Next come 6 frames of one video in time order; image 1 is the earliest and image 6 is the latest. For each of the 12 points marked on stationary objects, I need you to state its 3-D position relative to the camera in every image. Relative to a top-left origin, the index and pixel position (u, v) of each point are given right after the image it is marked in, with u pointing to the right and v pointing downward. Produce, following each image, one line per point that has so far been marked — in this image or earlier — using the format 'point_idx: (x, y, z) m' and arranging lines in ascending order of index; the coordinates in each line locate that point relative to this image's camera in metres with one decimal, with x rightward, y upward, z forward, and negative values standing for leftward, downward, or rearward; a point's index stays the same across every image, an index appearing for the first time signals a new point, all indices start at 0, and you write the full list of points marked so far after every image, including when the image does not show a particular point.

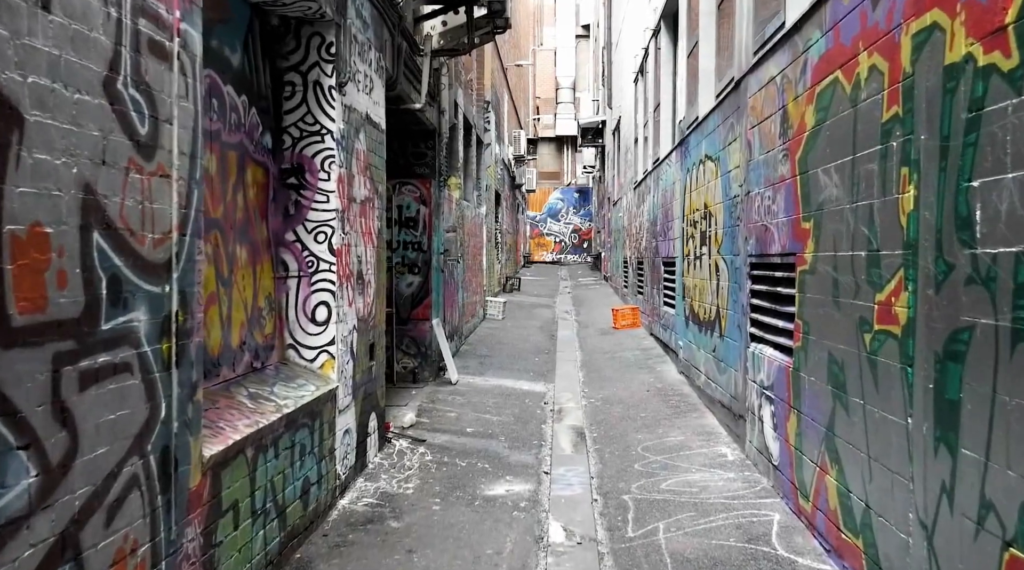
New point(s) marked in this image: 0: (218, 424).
0: (-1.3, -0.6, +4.0) m
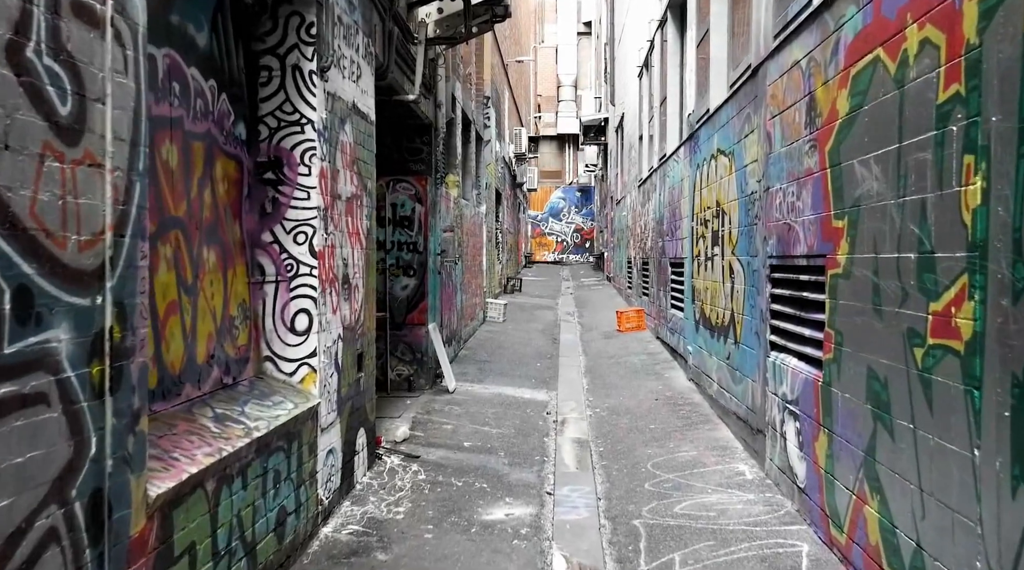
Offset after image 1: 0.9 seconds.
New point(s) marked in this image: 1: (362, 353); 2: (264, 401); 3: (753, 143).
0: (-1.3, -0.7, +3.5) m
1: (-1.1, -0.5, +6.3) m
2: (-1.3, -0.6, +4.7) m
3: (+1.9, +1.1, +6.8) m
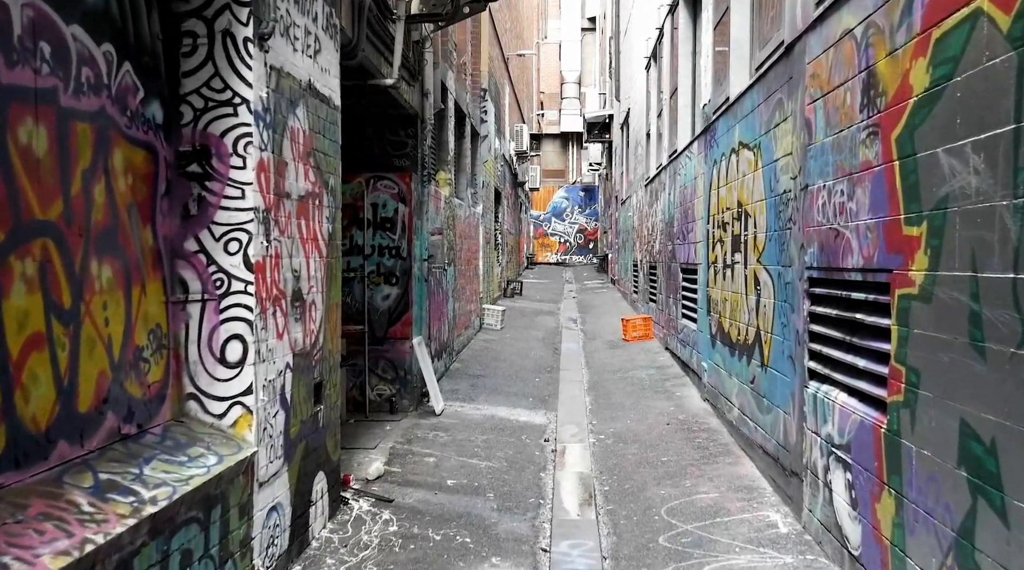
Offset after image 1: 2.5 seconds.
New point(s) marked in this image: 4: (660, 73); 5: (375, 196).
0: (-1.4, -0.8, +2.5) m
1: (-1.1, -0.6, +5.3) m
2: (-1.4, -0.7, +3.7) m
3: (+1.8, +1.0, +5.8) m
4: (+2.4, +3.4, +14.1) m
5: (-1.3, +0.9, +8.5) m
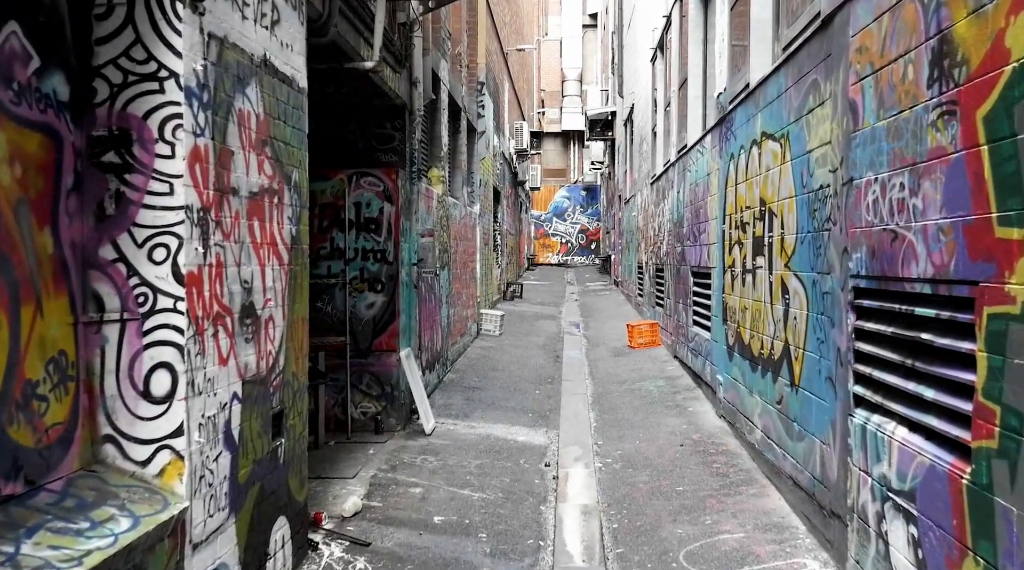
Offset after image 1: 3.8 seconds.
0: (-1.5, -0.8, +1.7) m
1: (-1.2, -0.6, +4.5) m
2: (-1.4, -0.8, +2.9) m
3: (+1.8, +0.9, +5.0) m
4: (+2.4, +3.3, +13.3) m
5: (-1.4, +0.8, +7.7) m
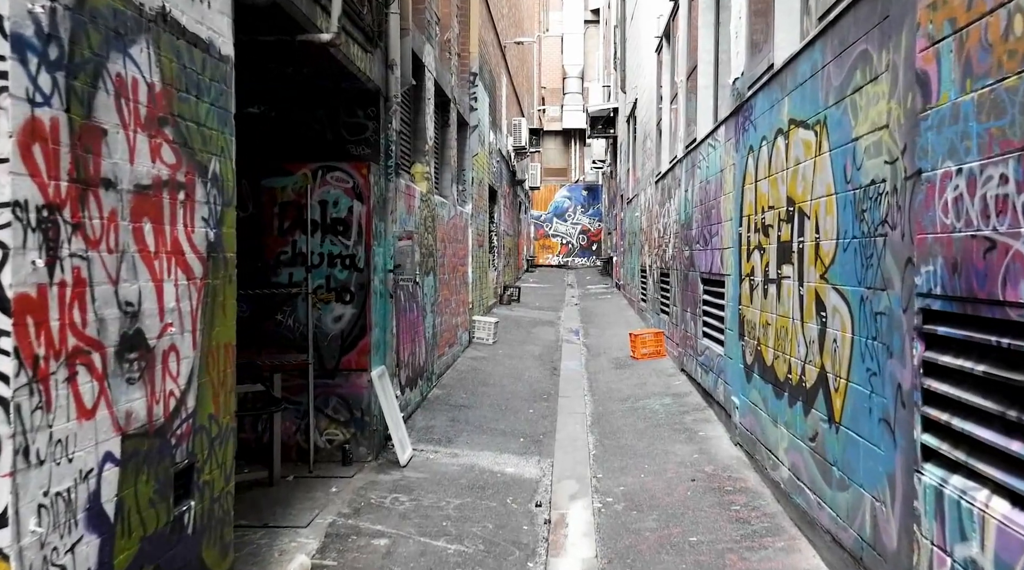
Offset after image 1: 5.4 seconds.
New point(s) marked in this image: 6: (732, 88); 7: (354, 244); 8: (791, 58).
0: (-1.6, -0.9, +0.8) m
1: (-1.3, -0.7, +3.5) m
2: (-1.5, -0.8, +1.9) m
3: (+1.7, +0.9, +4.0) m
4: (+2.3, +3.2, +12.3) m
5: (-1.4, +0.7, +6.8) m
6: (+2.0, +1.8, +7.8) m
7: (-1.2, +0.3, +6.8) m
8: (+1.8, +1.4, +5.6) m
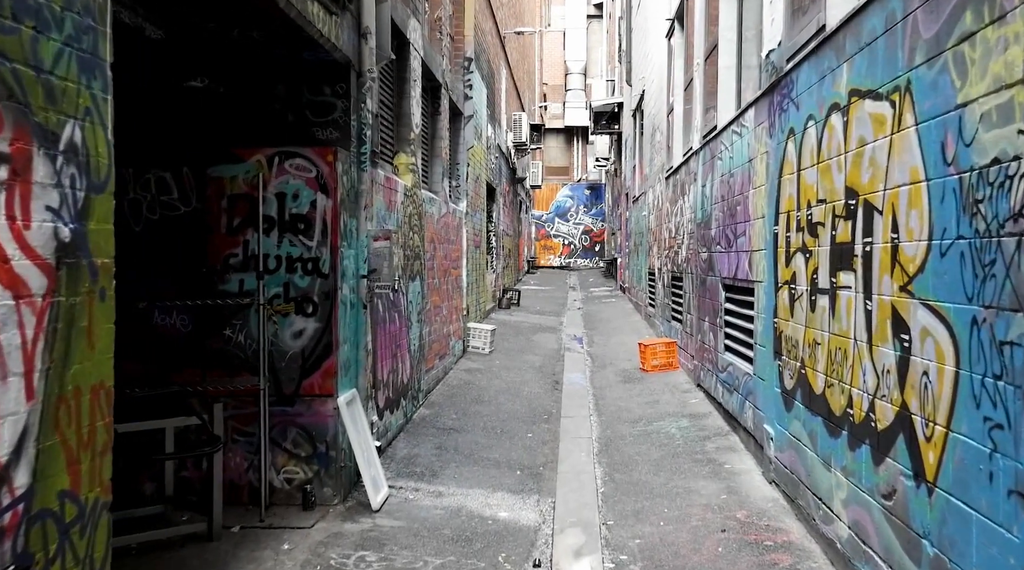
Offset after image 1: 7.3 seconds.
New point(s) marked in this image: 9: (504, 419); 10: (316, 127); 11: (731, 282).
0: (-1.6, -1.0, -0.4) m
1: (-1.3, -0.8, +2.4) m
2: (-1.6, -0.9, +0.8) m
3: (+1.6, +0.8, +2.9) m
4: (+2.2, +3.2, +11.2) m
5: (-1.5, +0.7, +5.7) m
6: (+1.9, +1.7, +6.7) m
7: (-1.3, +0.3, +5.7) m
8: (+1.7, +1.4, +4.4) m
9: (-0.1, -1.3, +8.6) m
10: (-1.3, +1.0, +5.7) m
11: (+2.0, 0.0, +7.9) m
